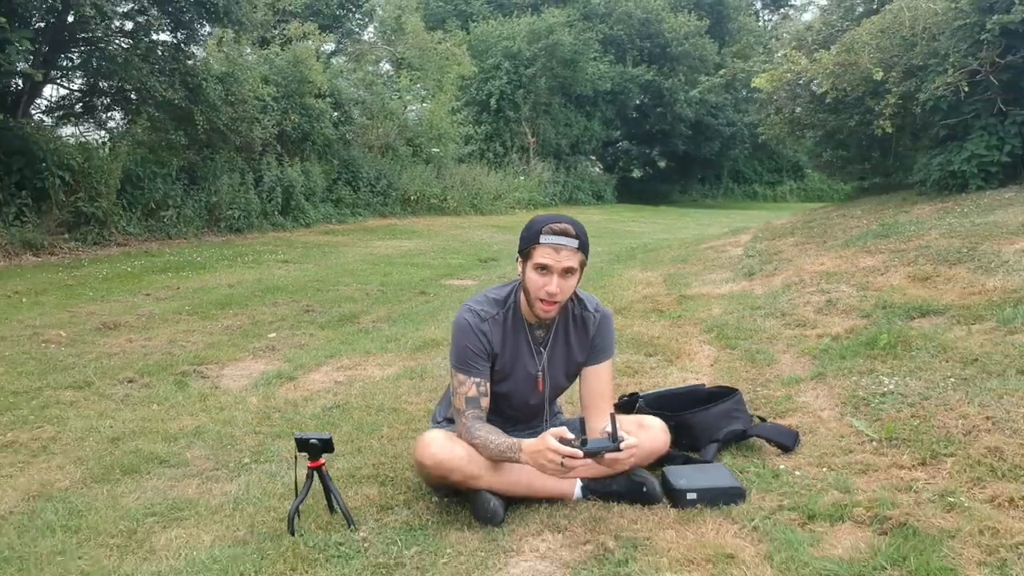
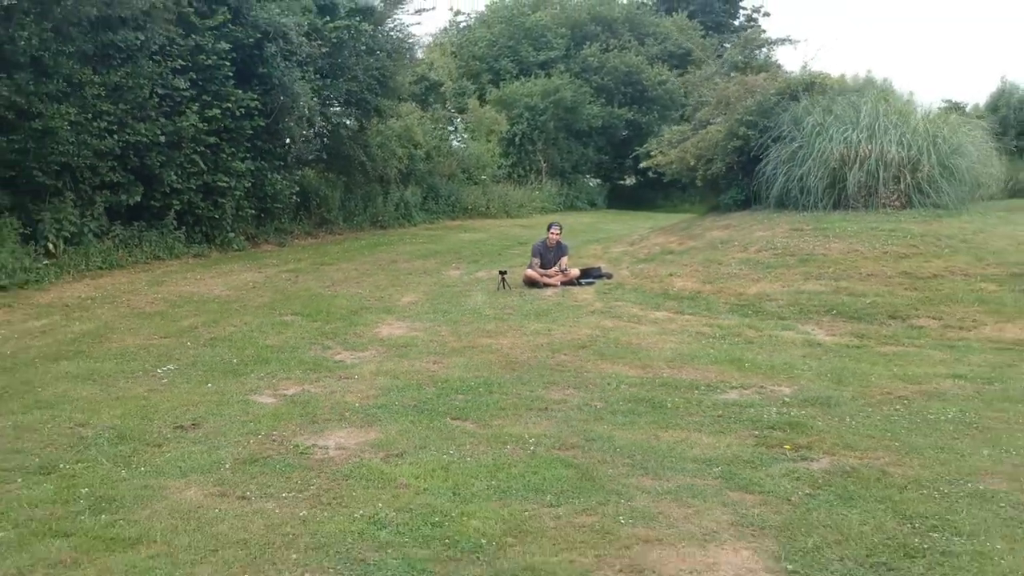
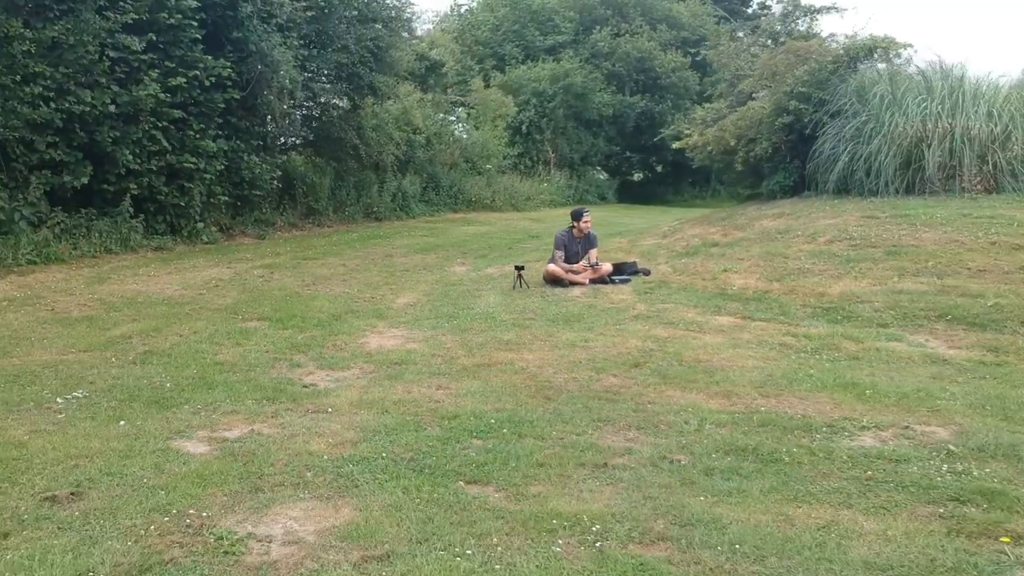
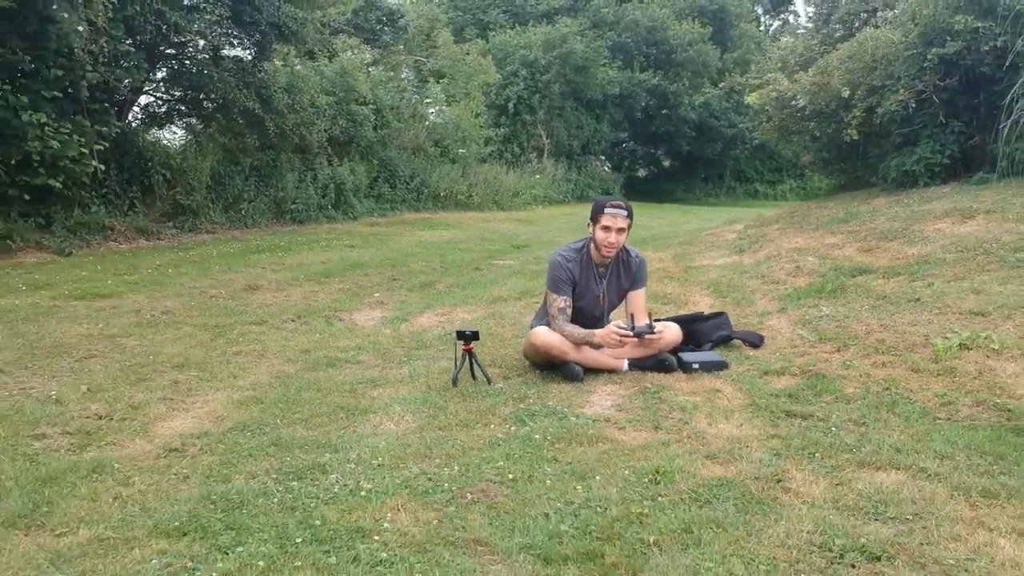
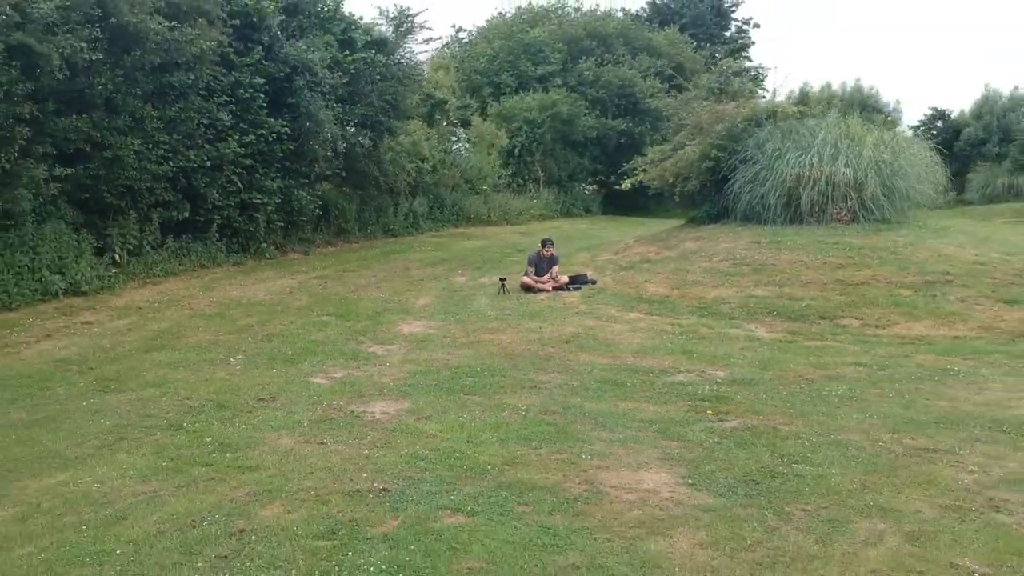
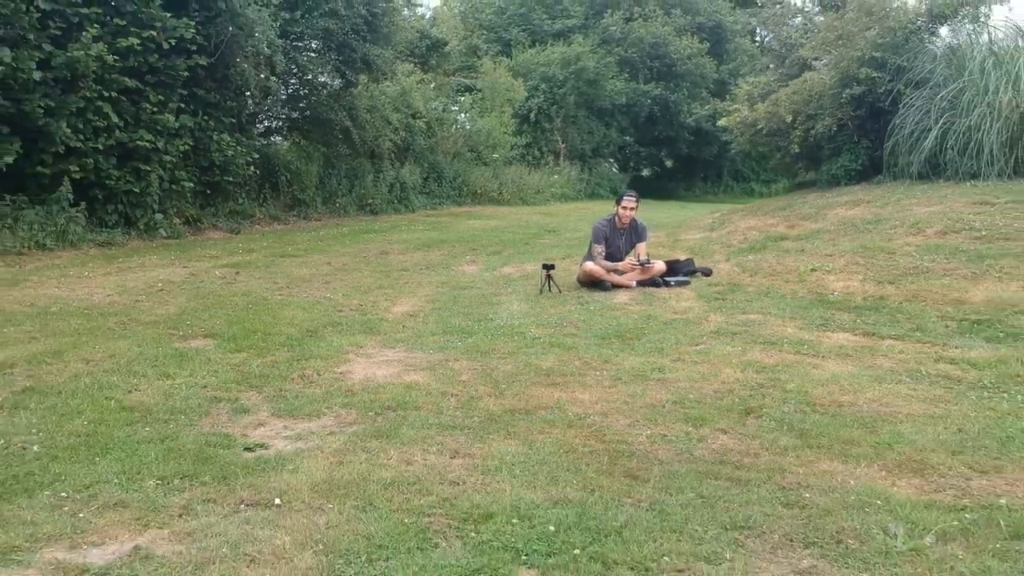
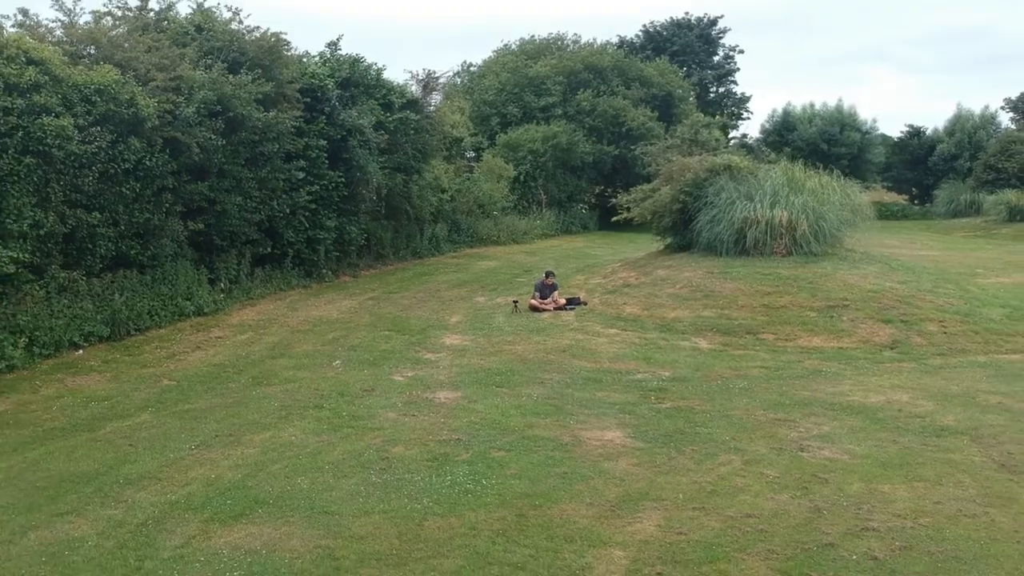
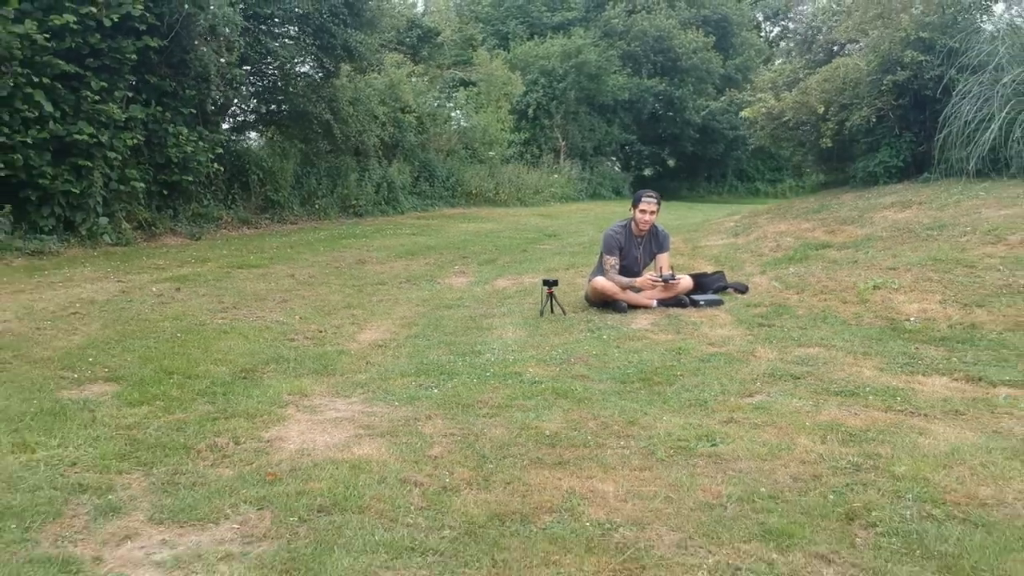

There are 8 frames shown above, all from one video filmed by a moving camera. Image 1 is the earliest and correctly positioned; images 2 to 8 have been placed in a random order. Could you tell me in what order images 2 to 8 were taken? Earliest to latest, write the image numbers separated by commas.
4, 8, 6, 3, 2, 5, 7
